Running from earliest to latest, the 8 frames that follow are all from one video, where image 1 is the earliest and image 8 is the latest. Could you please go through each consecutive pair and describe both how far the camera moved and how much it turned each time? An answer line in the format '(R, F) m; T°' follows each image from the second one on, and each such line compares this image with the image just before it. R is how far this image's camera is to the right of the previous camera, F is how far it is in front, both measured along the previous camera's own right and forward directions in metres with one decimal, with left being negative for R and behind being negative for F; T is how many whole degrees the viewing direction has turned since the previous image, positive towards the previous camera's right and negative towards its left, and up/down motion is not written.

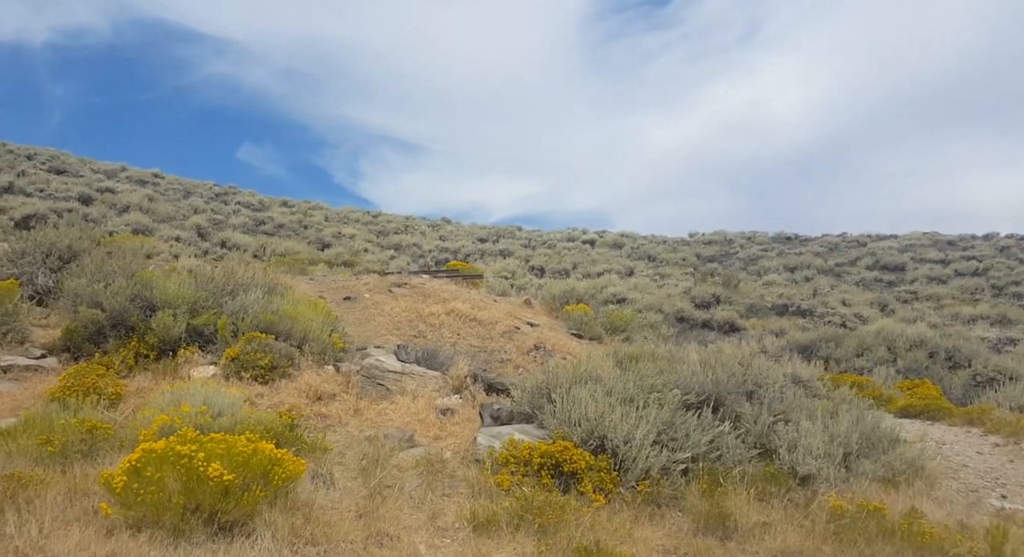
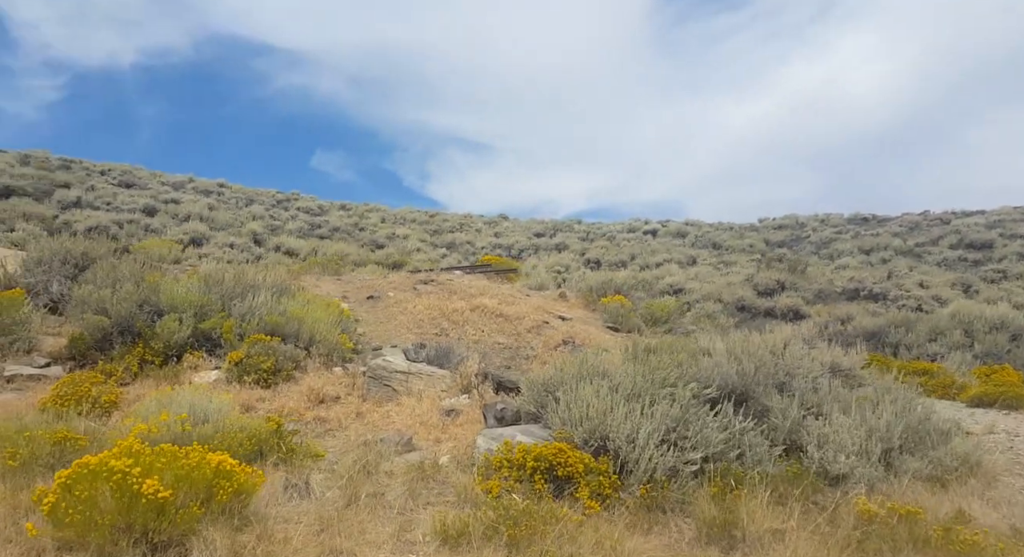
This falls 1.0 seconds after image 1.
(+0.6, +0.4) m; -6°
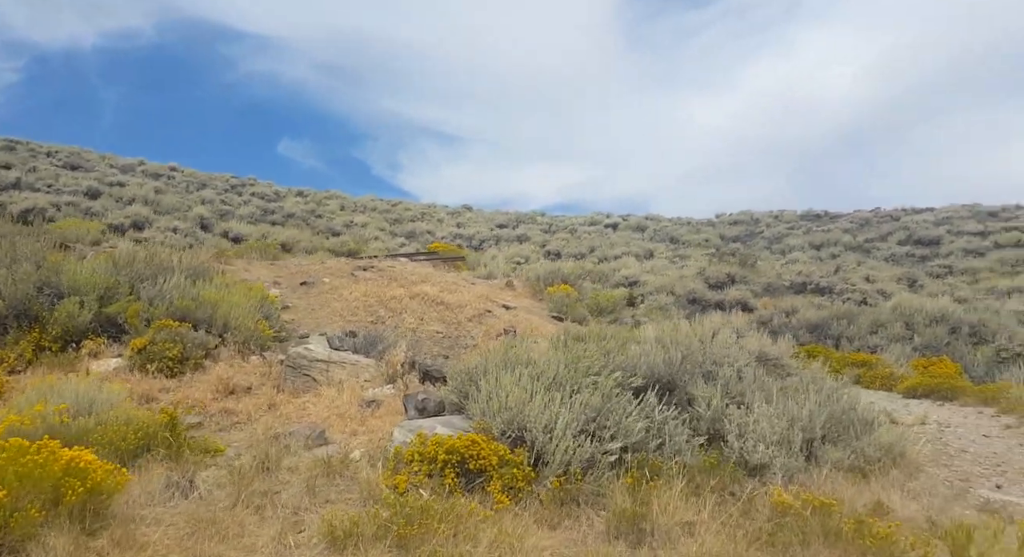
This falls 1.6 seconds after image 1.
(+0.4, +0.2) m; +3°
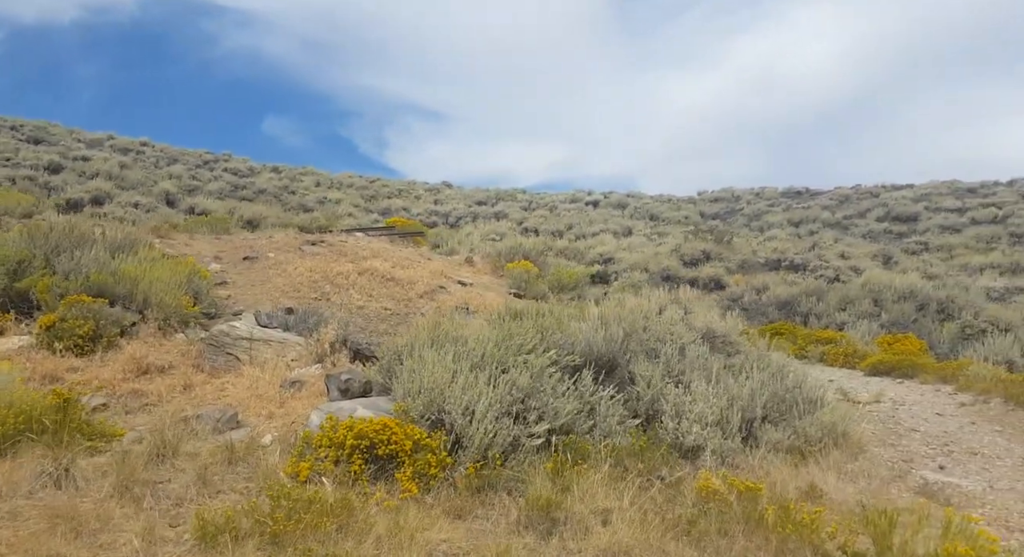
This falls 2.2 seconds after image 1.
(+0.5, +0.3) m; +1°
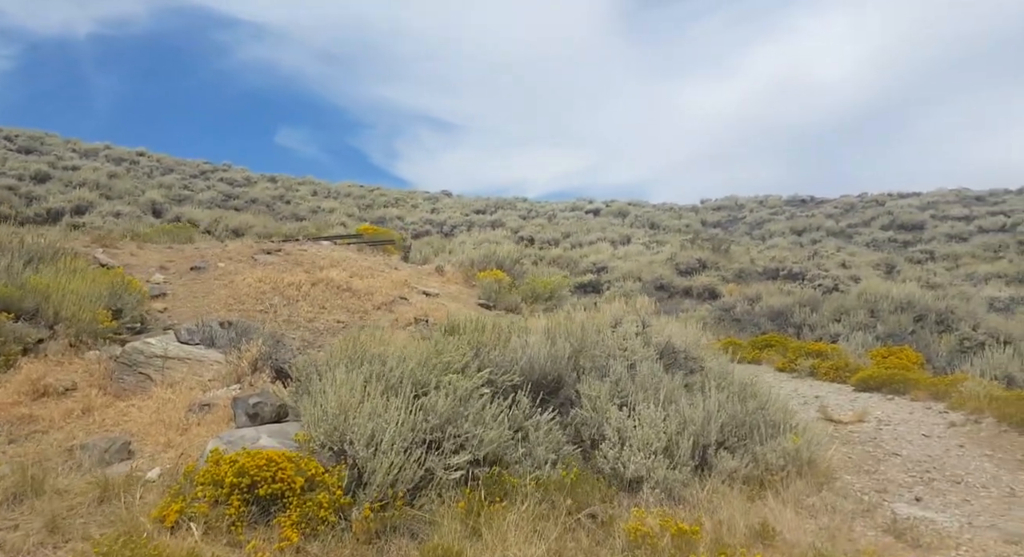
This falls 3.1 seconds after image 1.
(+0.6, +0.5) m; 0°
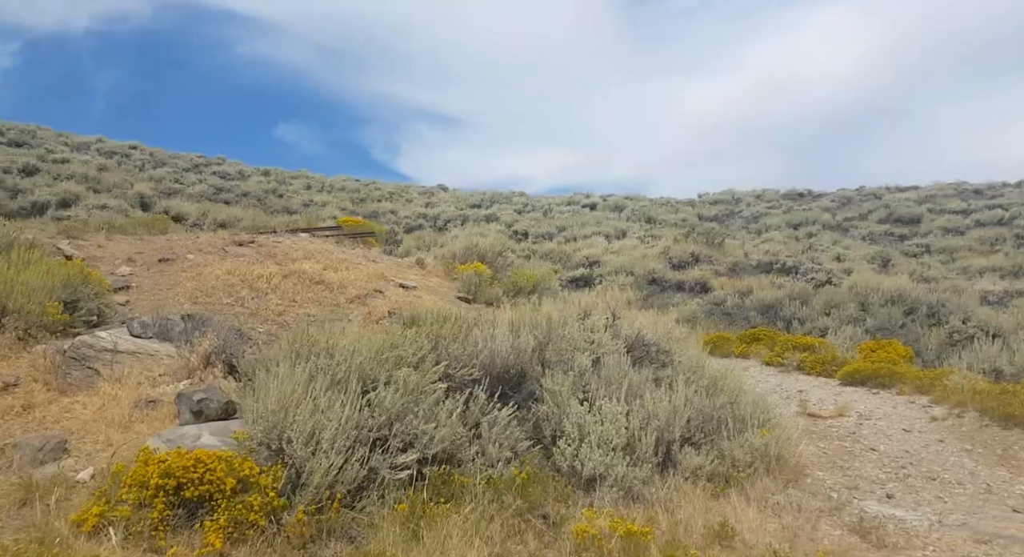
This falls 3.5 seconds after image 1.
(+0.3, +0.2) m; 0°
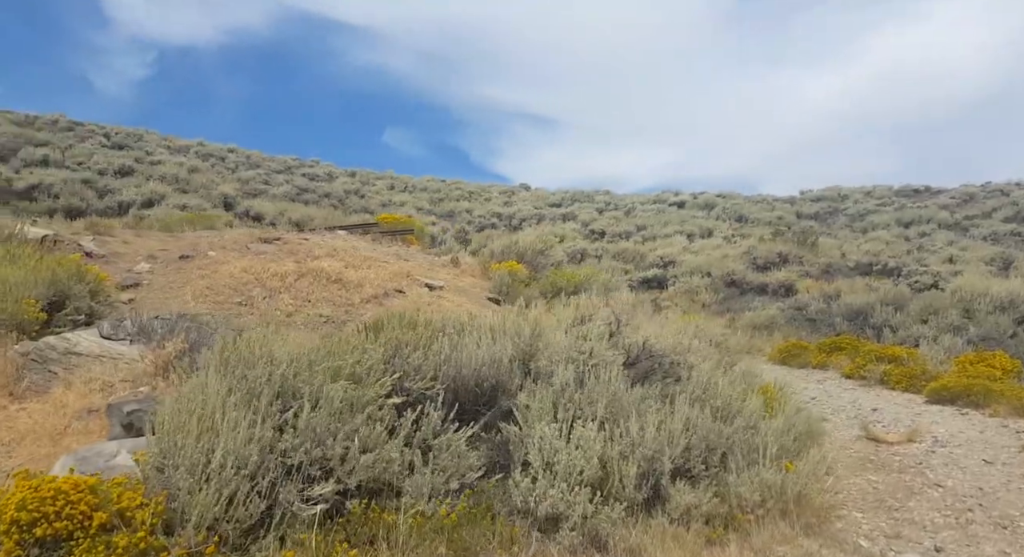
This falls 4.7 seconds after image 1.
(+0.9, +0.7) m; -8°
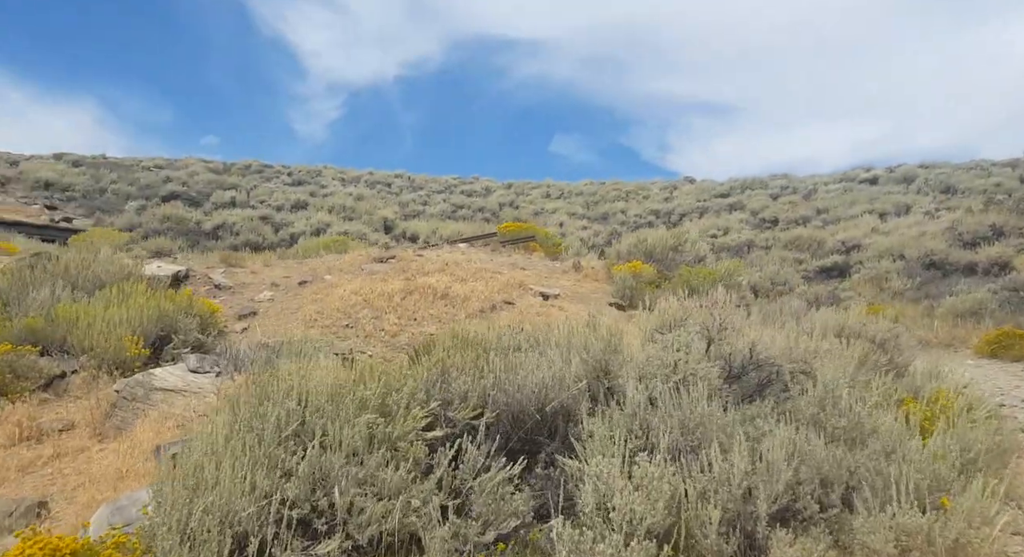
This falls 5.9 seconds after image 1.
(+0.7, +0.8) m; -15°
